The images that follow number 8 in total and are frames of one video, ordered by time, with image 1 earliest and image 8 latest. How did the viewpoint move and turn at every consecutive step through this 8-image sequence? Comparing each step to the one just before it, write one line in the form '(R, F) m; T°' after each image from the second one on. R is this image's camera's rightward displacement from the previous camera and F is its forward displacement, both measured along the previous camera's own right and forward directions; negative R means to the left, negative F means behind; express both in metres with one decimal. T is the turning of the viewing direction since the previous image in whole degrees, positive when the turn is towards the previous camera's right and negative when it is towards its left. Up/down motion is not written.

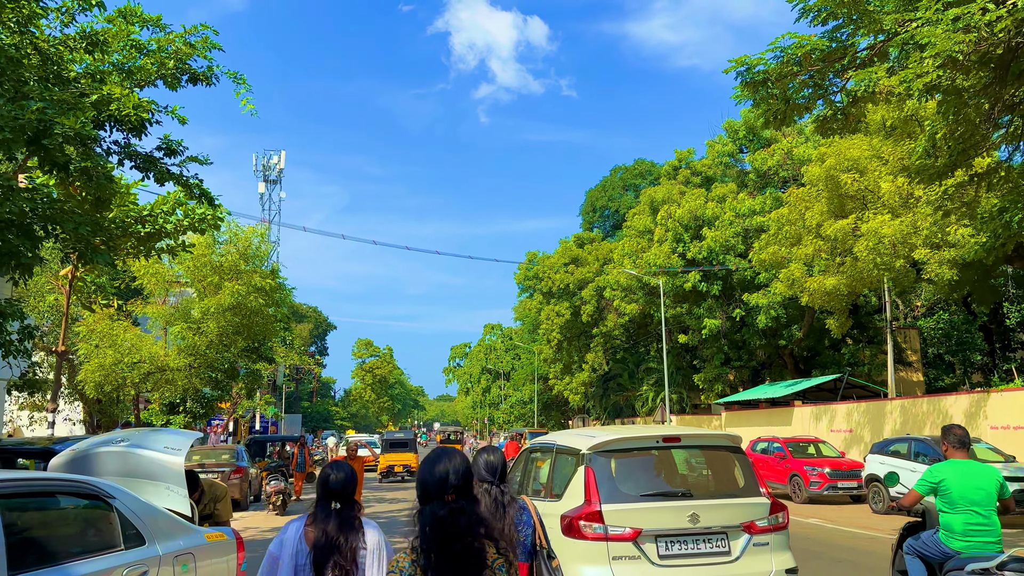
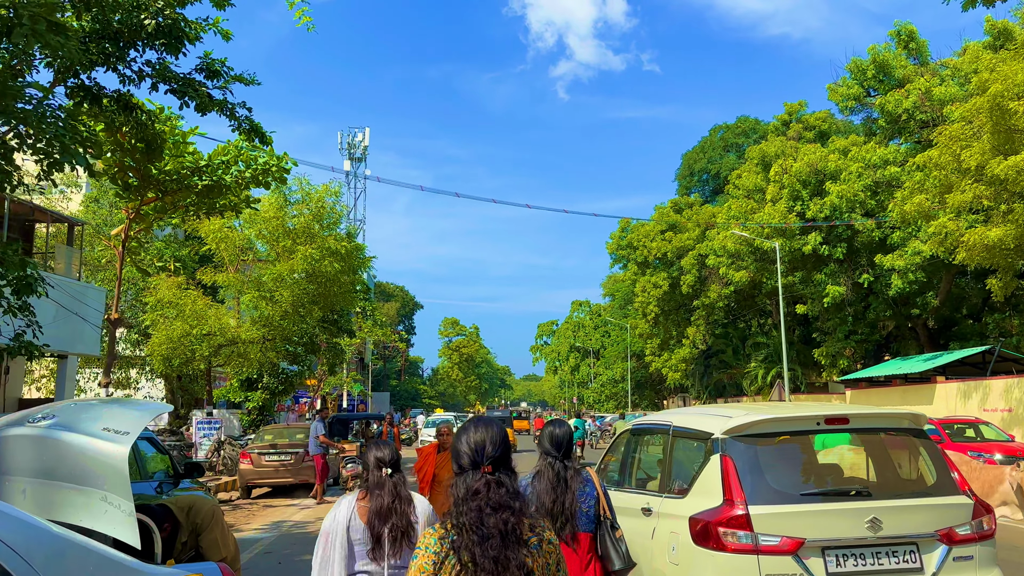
(-0.4, +2.4) m; -6°
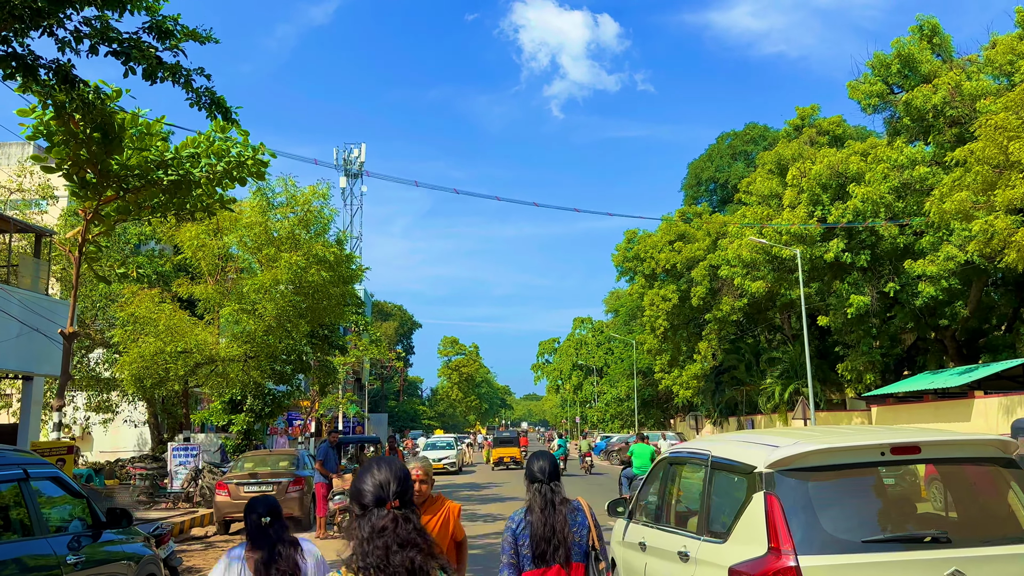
(-0.2, +1.7) m; 0°
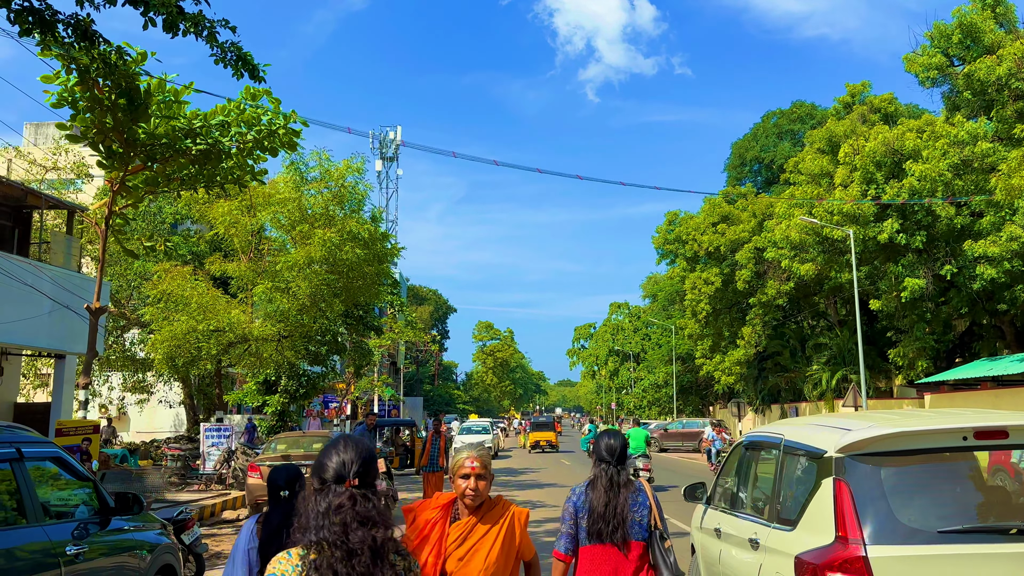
(-0.1, +0.7) m; -2°
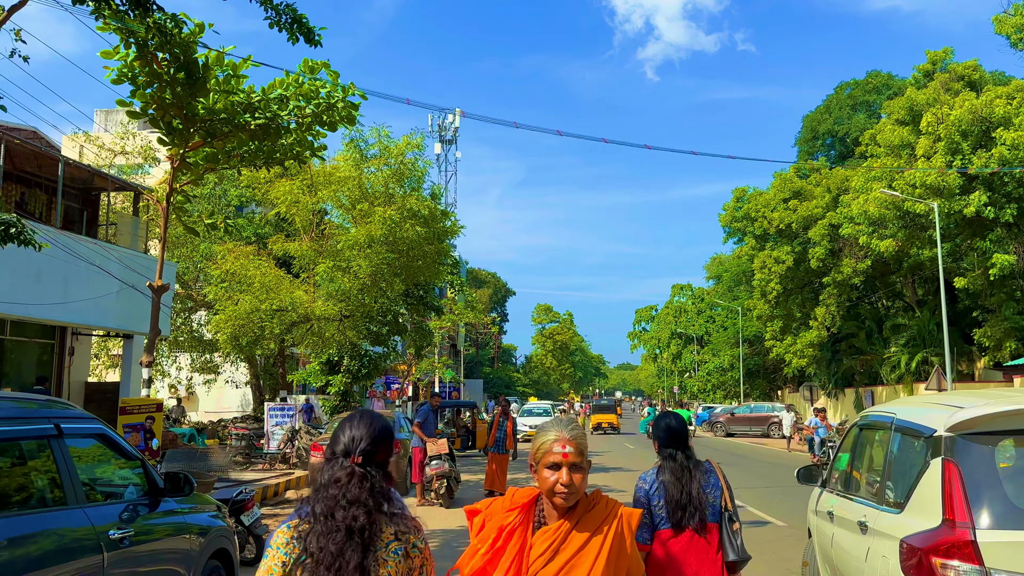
(-0.1, +0.5) m; -4°
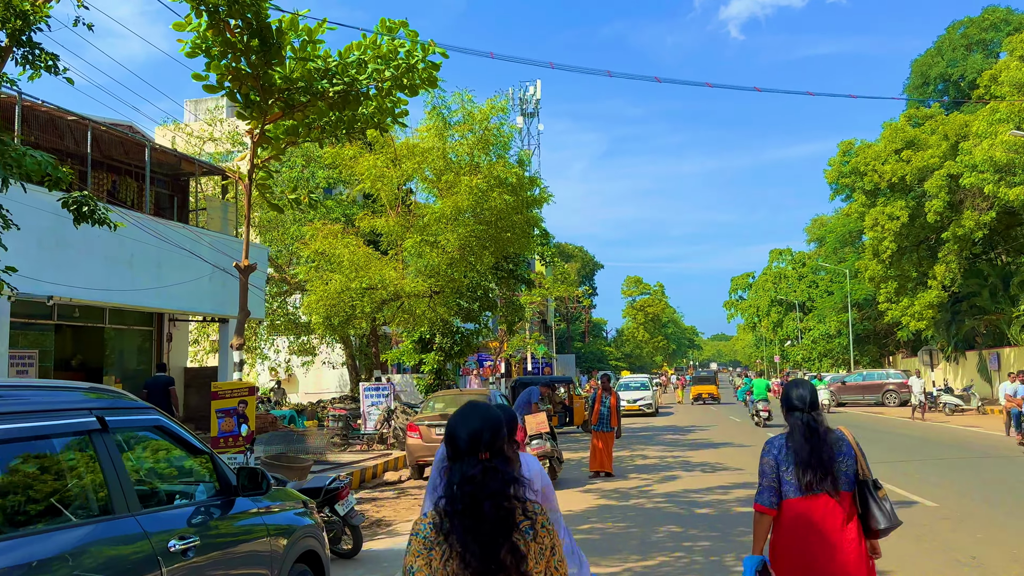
(-0.2, +0.9) m; -6°
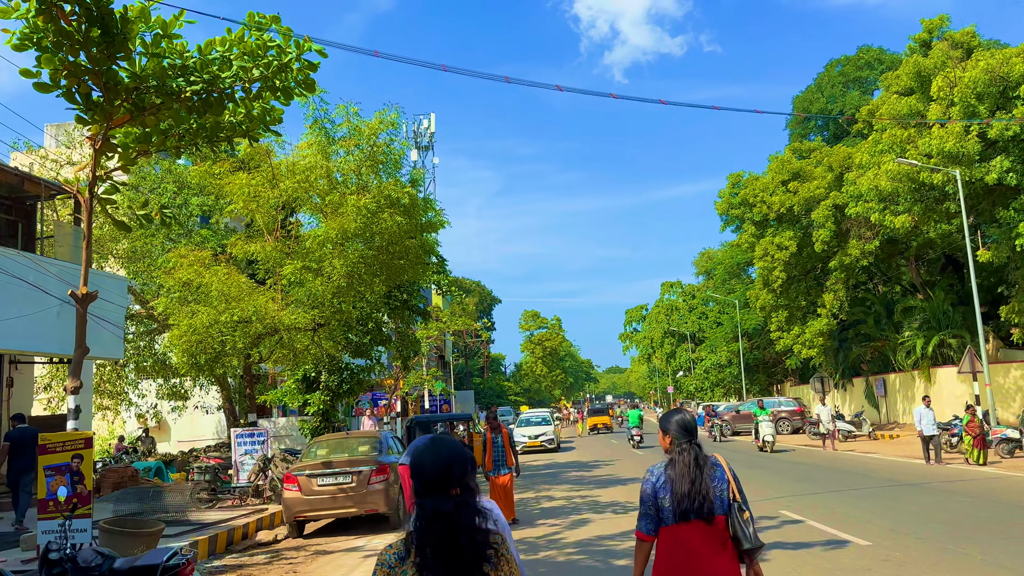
(+0.1, +1.2) m; +7°
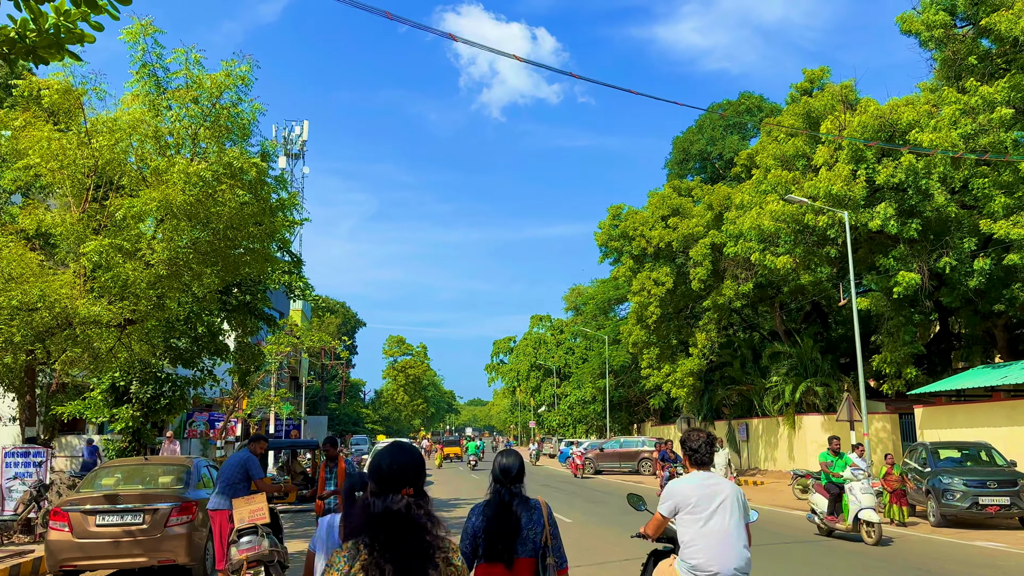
(+0.1, +2.1) m; +9°
